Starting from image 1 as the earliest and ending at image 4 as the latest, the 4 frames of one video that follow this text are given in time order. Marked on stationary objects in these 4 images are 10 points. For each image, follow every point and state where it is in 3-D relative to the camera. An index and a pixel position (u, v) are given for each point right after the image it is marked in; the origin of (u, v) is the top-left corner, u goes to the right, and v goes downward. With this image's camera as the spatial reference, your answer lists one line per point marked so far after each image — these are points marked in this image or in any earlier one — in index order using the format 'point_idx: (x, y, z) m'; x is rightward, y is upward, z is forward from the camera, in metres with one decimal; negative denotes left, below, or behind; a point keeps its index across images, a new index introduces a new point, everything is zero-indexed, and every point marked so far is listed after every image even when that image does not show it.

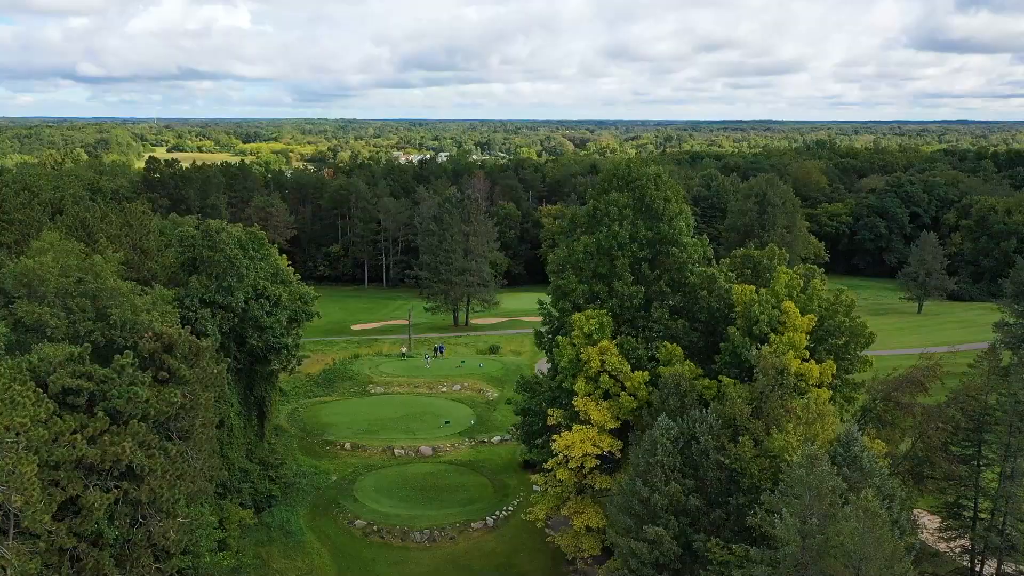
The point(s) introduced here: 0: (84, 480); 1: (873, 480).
0: (-9.8, -4.4, +18.1) m
1: (+8.2, -4.3, +17.8) m
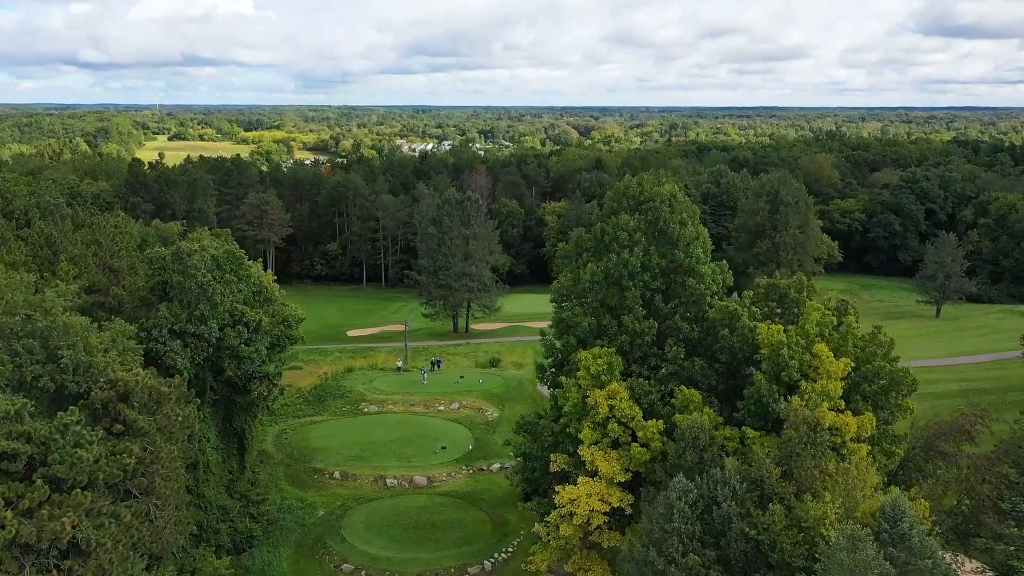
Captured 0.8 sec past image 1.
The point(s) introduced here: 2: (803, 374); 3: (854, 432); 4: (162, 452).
0: (-9.9, -5.5, +15.8) m
1: (+8.1, -5.4, +15.4) m
2: (+7.1, -2.1, +19.3) m
3: (+8.1, -3.4, +18.7) m
4: (-8.7, -4.1, +19.7) m
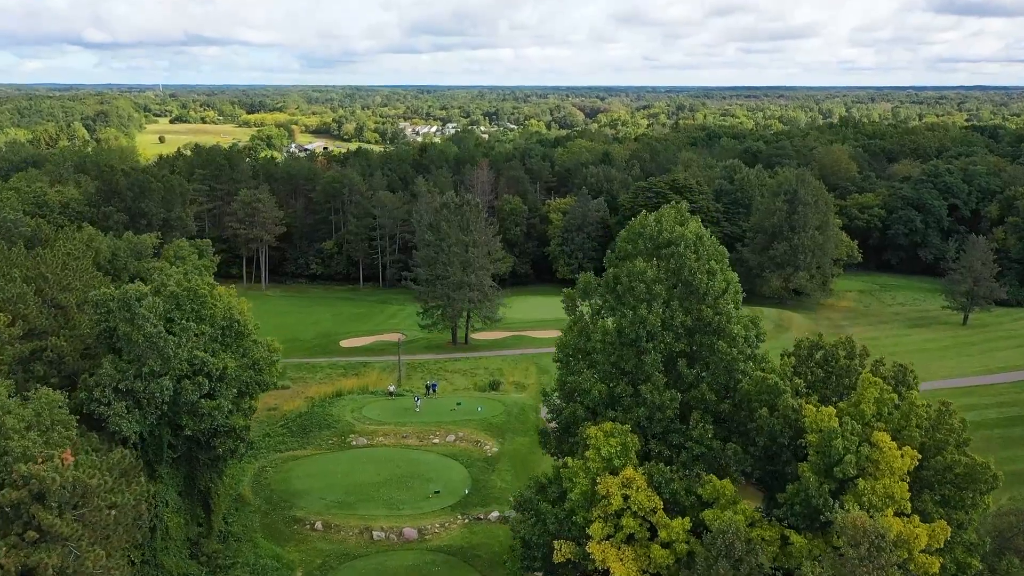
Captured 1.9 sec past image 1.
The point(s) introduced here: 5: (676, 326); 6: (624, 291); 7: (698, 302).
0: (-10.0, -7.1, +12.6) m
1: (+8.0, -7.0, +12.1) m
2: (+7.0, -3.7, +16.0) m
3: (+8.0, -5.0, +15.4) m
4: (-8.8, -5.6, +16.5) m
5: (+3.9, -0.9, +18.7) m
6: (+2.8, -0.1, +19.8) m
7: (+4.5, -0.3, +19.0) m
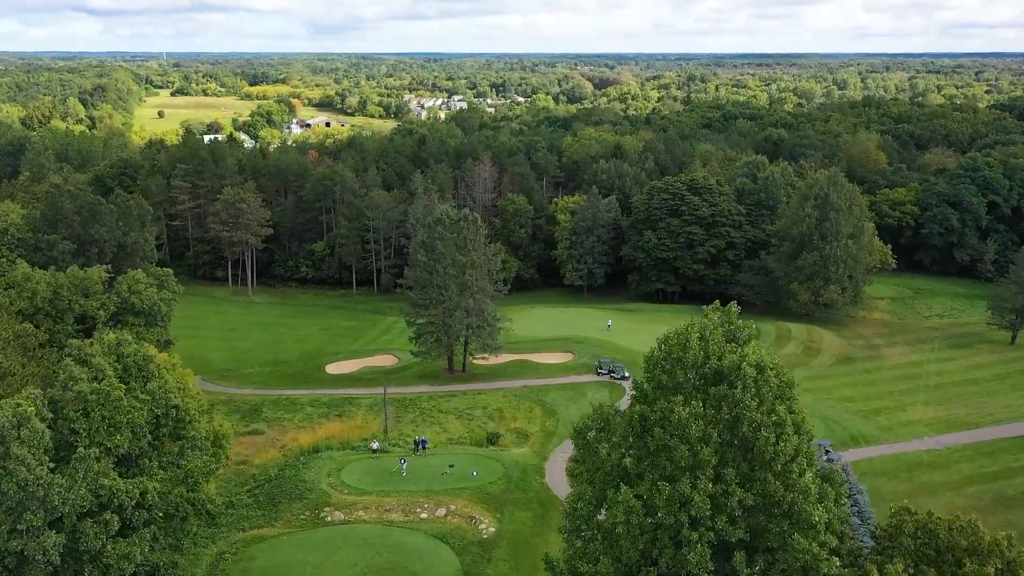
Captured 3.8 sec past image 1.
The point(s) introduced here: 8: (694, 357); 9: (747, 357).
0: (-10.2, -10.1, +7.7) m
1: (+7.7, -10.1, +7.0) m
2: (+6.8, -6.6, +10.8) m
3: (+7.8, -7.9, +10.2) m
4: (-9.0, -8.5, +11.5) m
5: (+3.7, -3.7, +13.4) m
6: (+2.6, -2.8, +14.5) m
7: (+4.3, -3.1, +13.7) m
8: (+3.4, -1.3, +14.8) m
9: (+4.3, -1.3, +14.3) m
